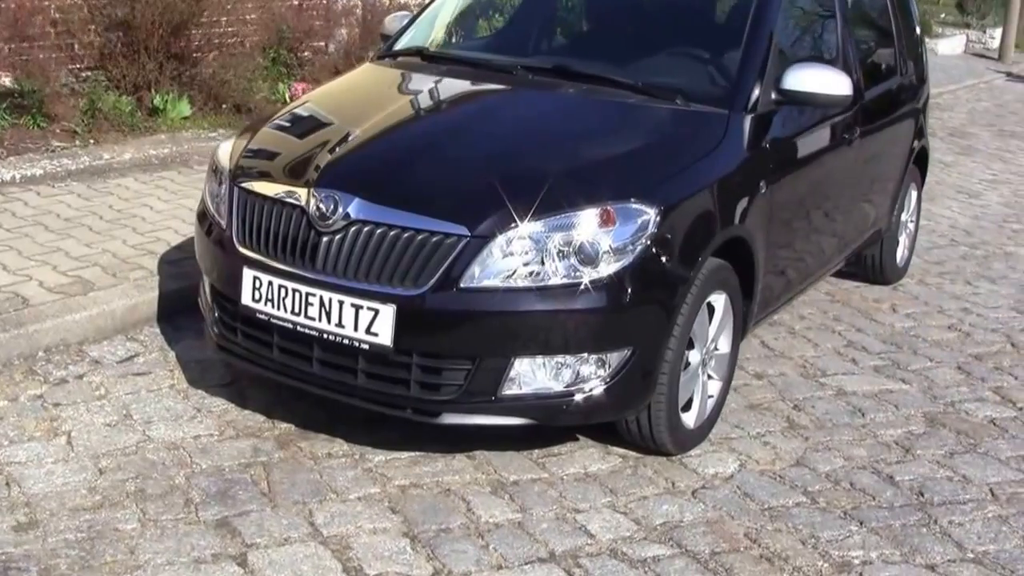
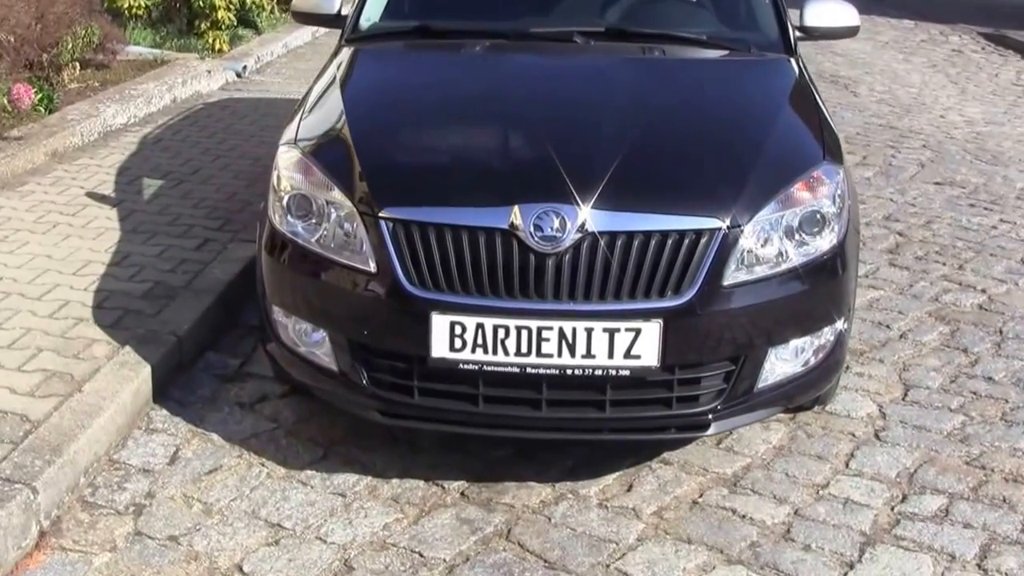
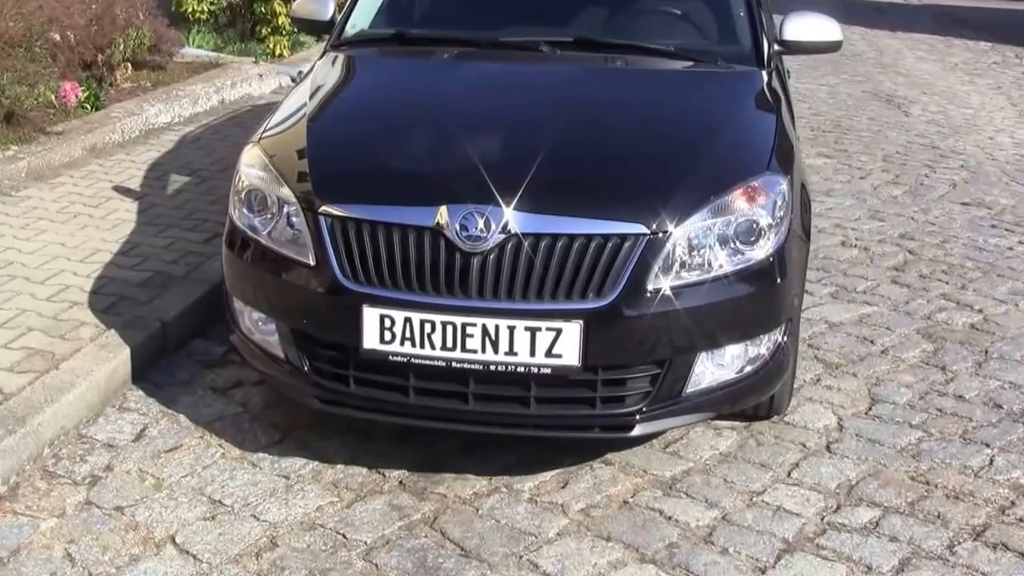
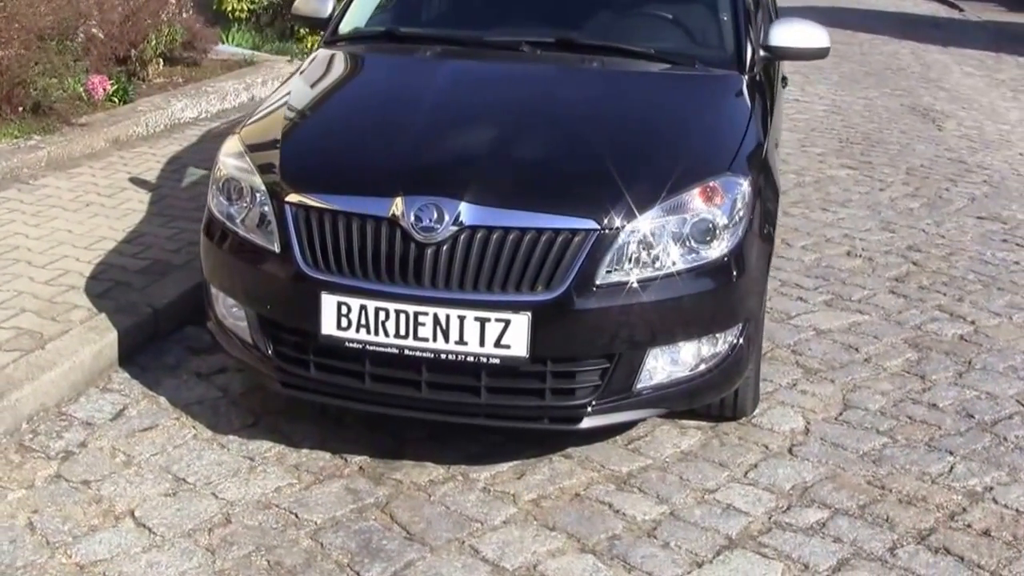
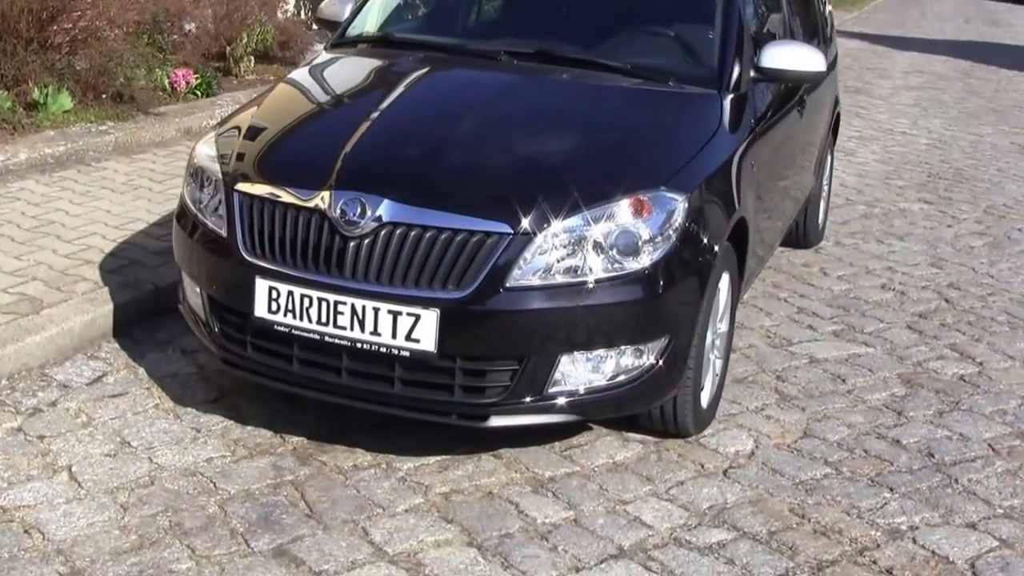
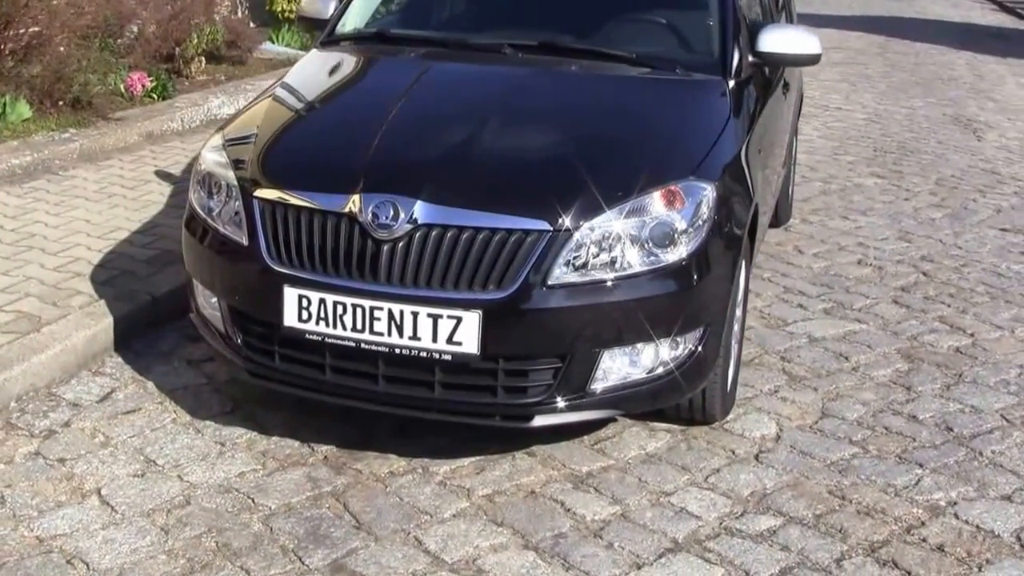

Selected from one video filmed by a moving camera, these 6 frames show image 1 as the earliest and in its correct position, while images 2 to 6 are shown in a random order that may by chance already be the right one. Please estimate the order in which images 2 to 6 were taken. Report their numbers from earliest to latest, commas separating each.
5, 6, 4, 3, 2
